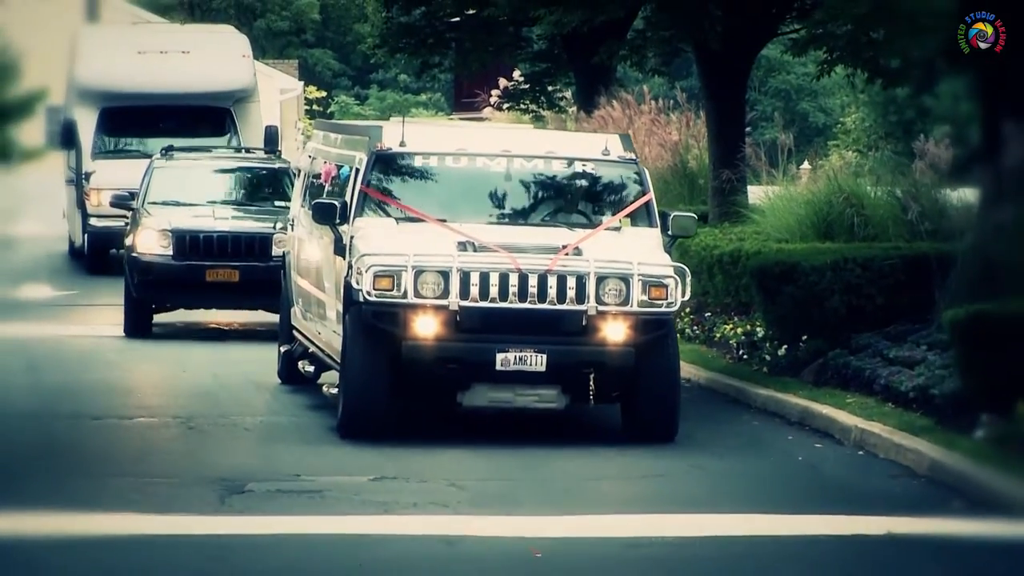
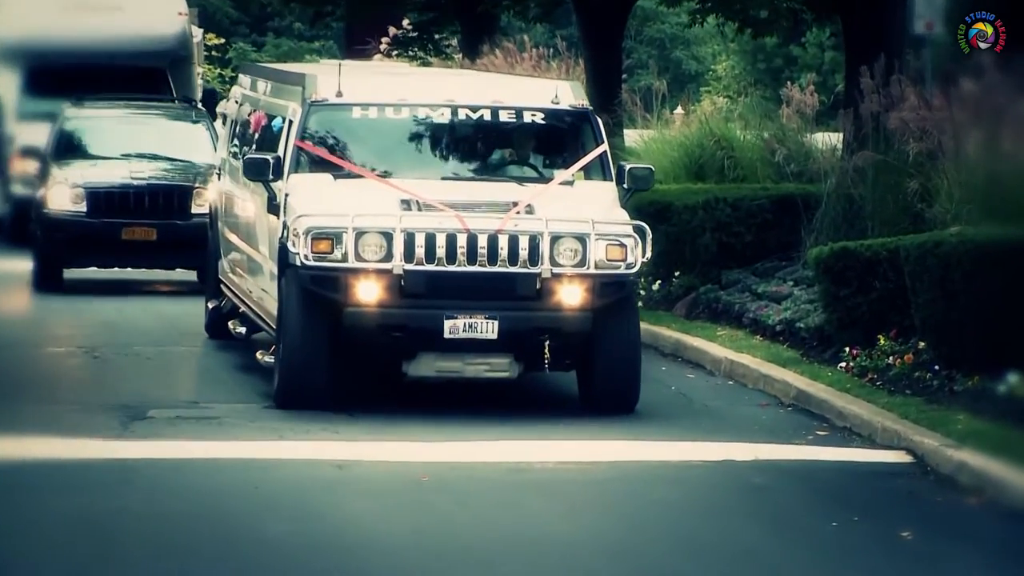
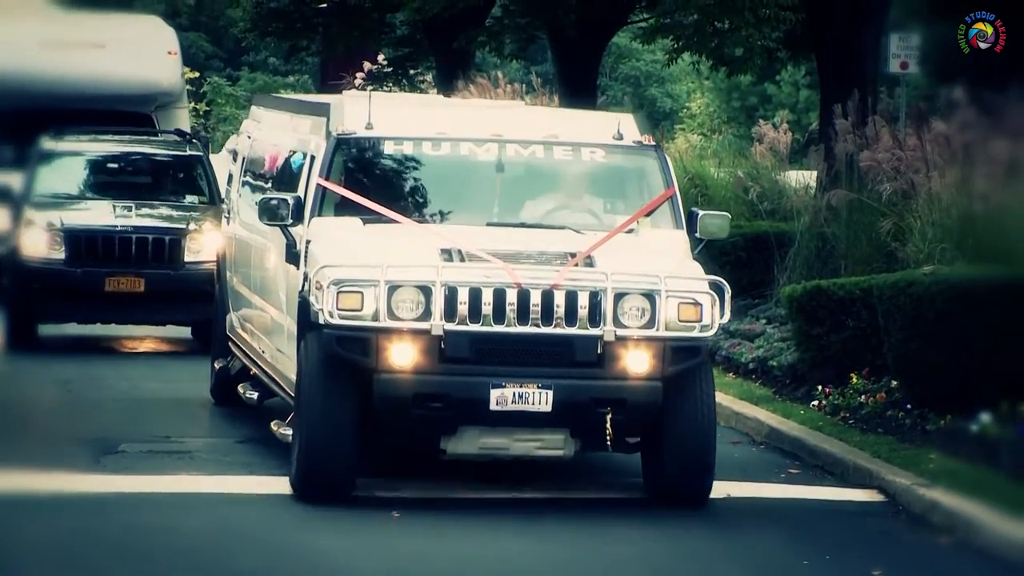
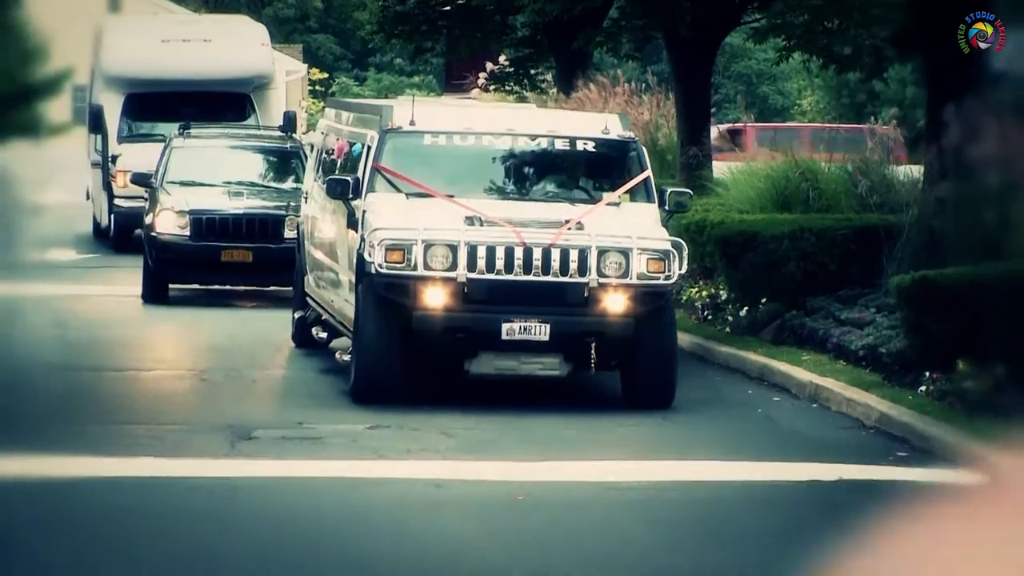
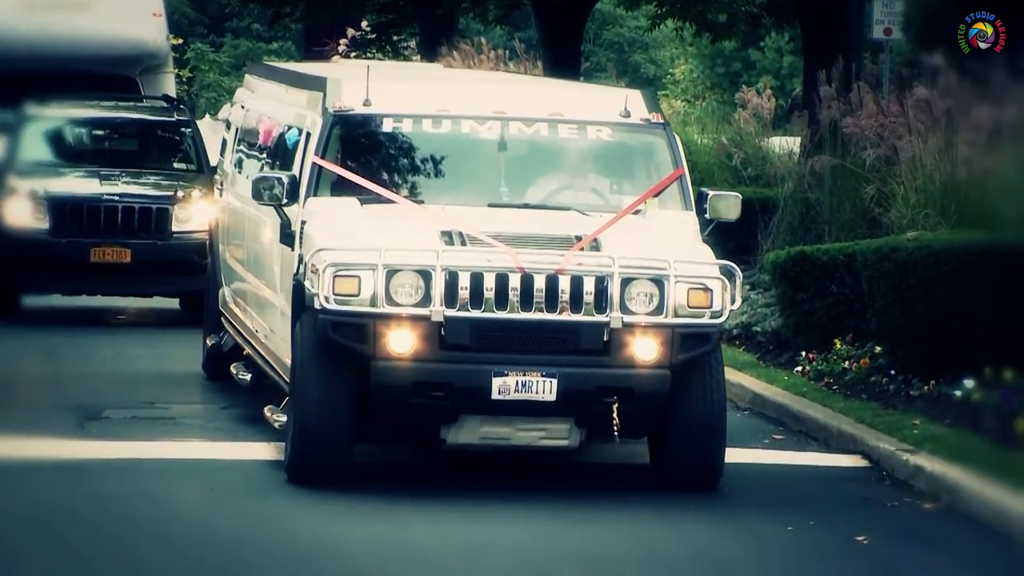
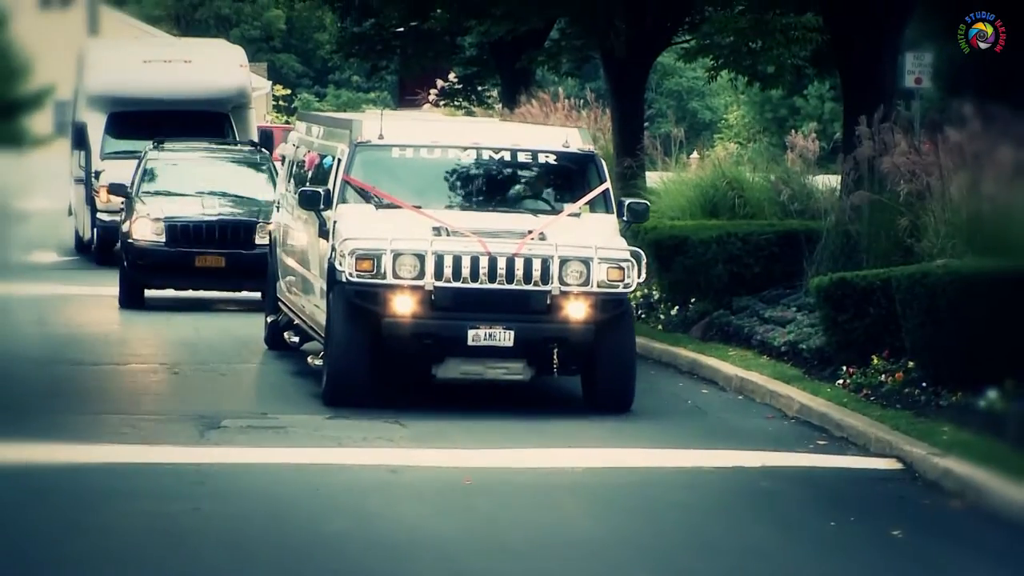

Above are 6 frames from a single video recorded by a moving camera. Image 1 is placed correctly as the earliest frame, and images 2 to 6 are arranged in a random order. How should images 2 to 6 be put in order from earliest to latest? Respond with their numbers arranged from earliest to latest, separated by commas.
4, 6, 2, 3, 5
